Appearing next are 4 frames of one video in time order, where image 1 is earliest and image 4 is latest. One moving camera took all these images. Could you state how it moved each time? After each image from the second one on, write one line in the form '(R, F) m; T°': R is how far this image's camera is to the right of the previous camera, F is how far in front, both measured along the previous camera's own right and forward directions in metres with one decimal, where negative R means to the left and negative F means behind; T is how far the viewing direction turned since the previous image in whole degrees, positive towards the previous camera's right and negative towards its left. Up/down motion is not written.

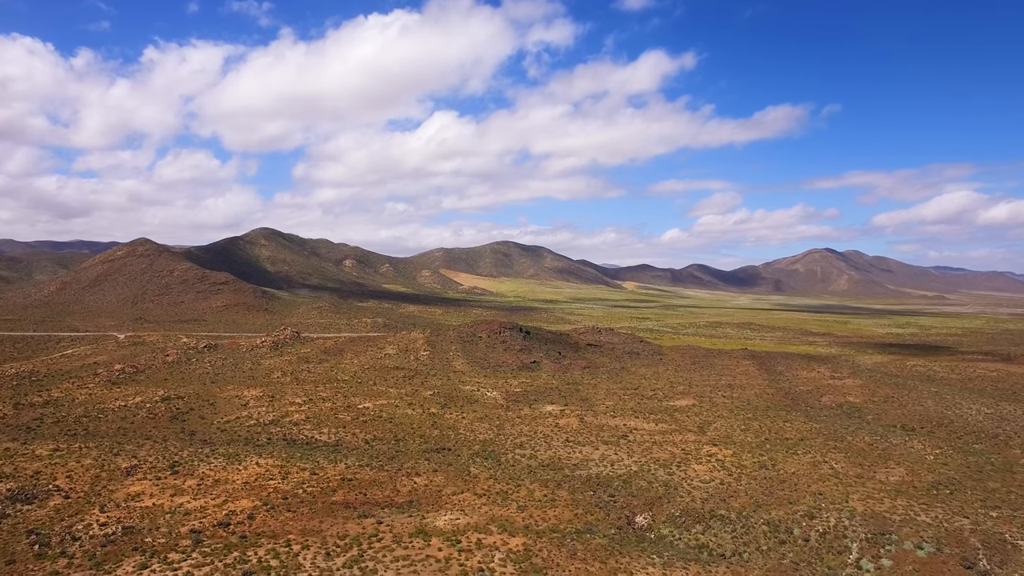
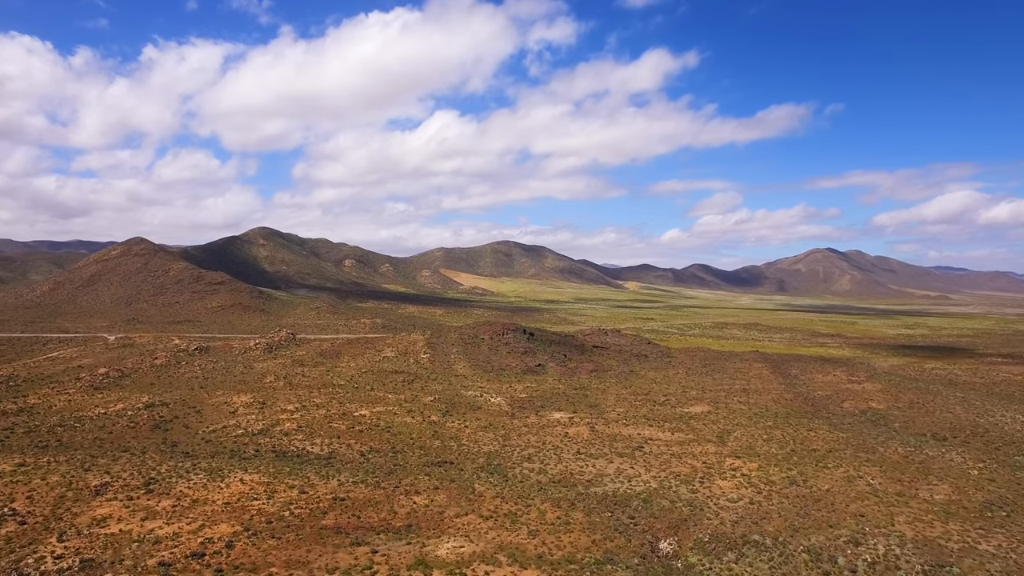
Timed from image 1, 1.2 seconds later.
(-0.4, +2.2) m; 0°
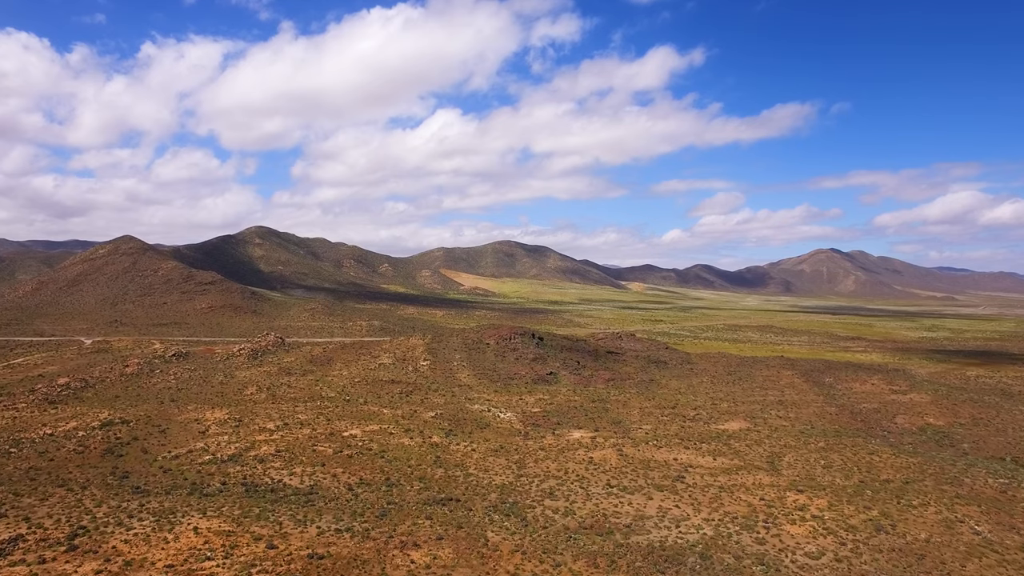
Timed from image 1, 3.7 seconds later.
(-0.8, +4.8) m; 0°
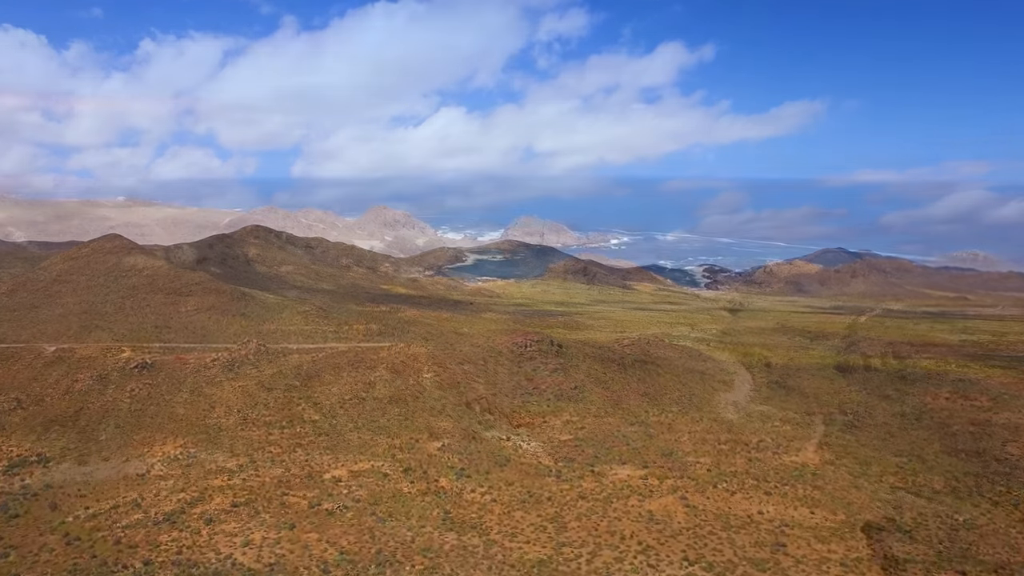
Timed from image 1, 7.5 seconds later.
(-1.2, +7.0) m; 0°
